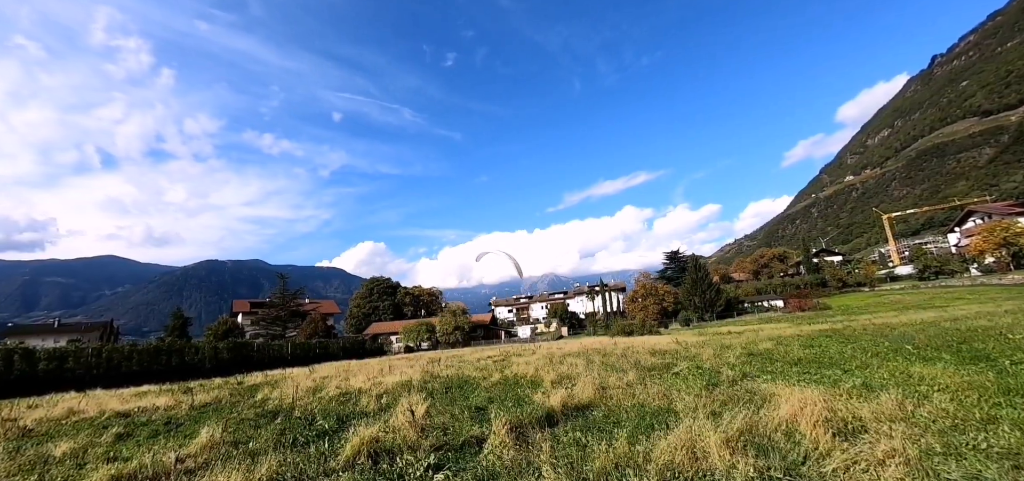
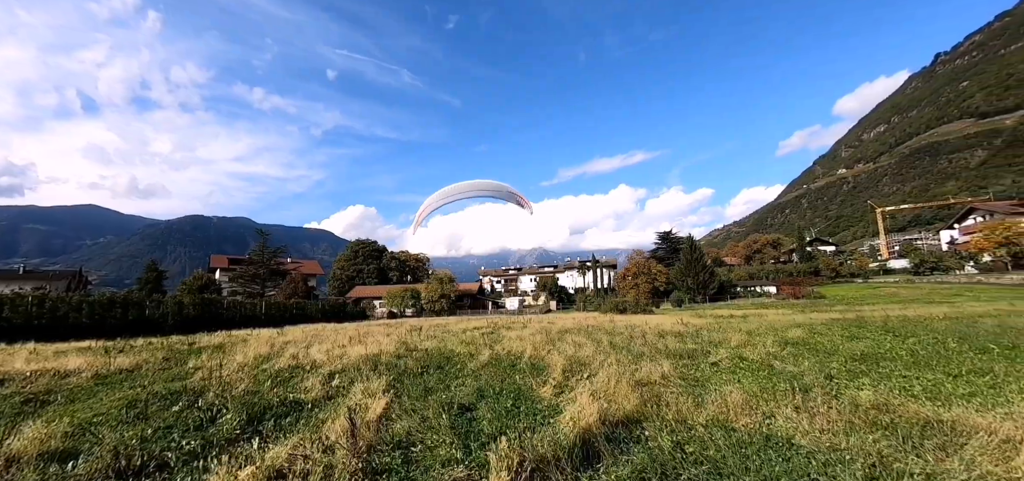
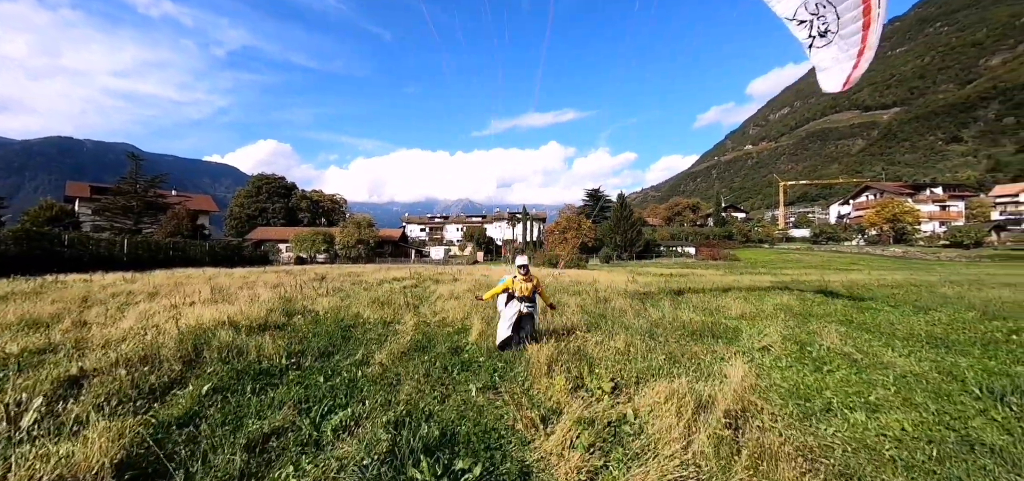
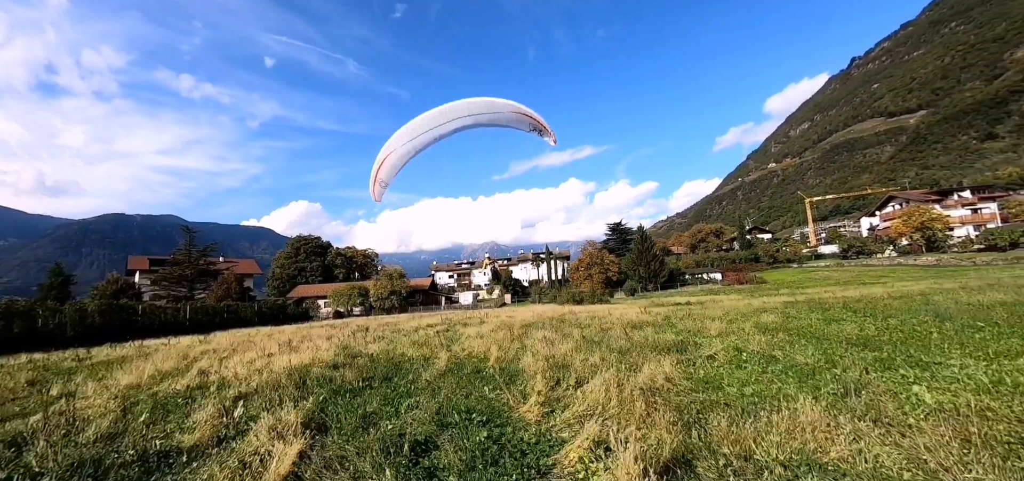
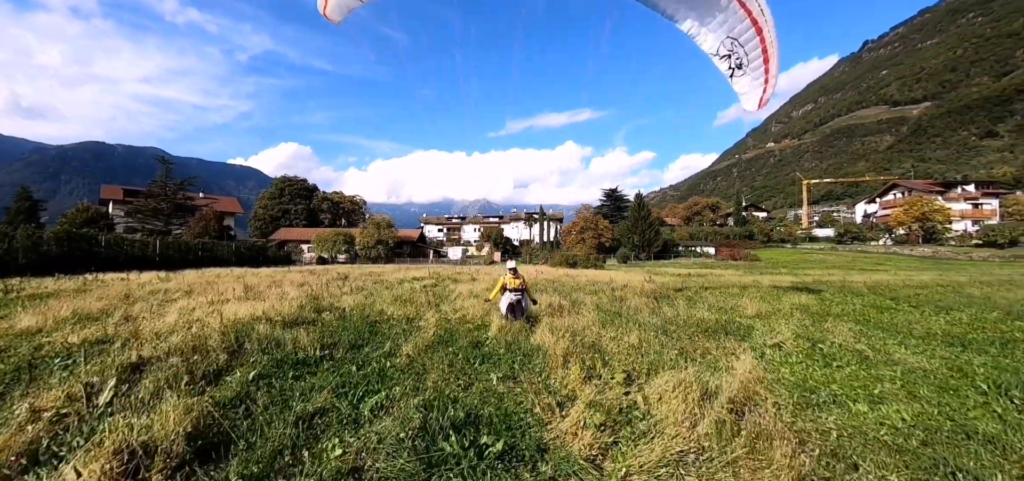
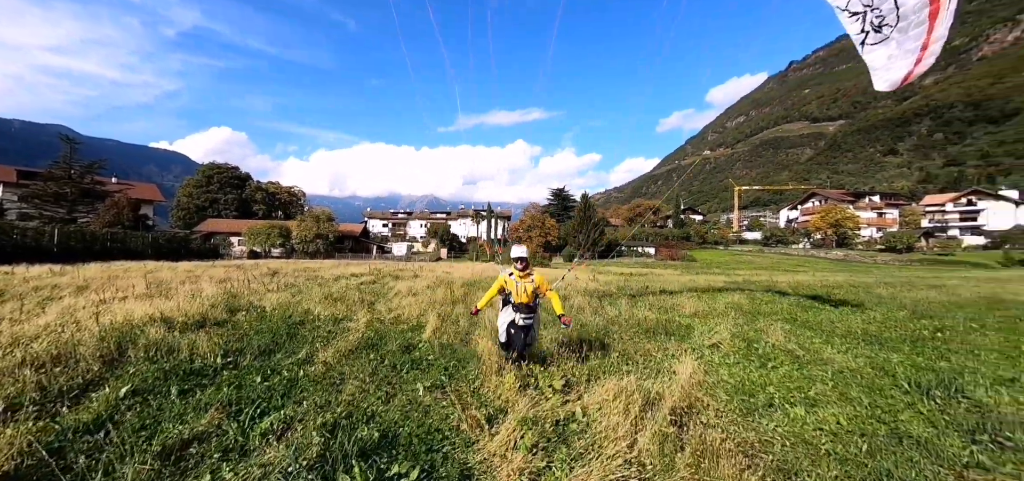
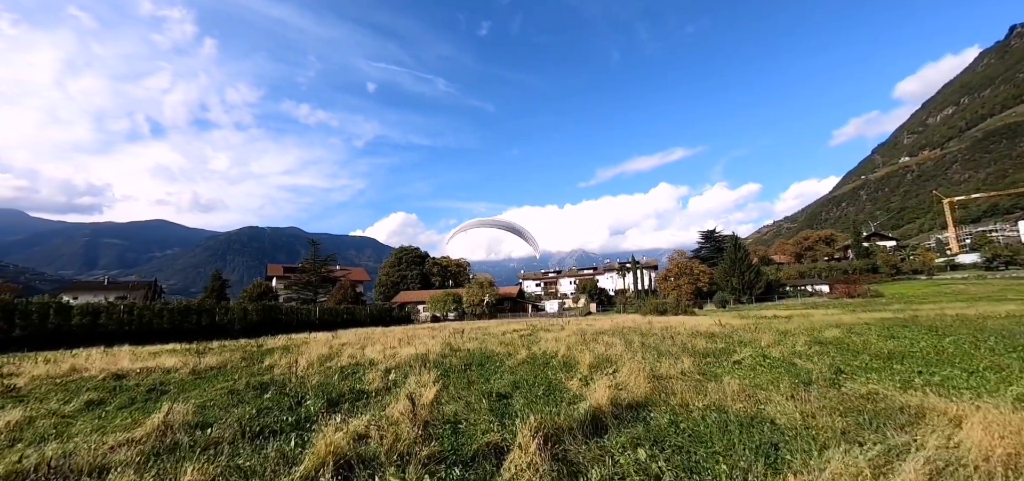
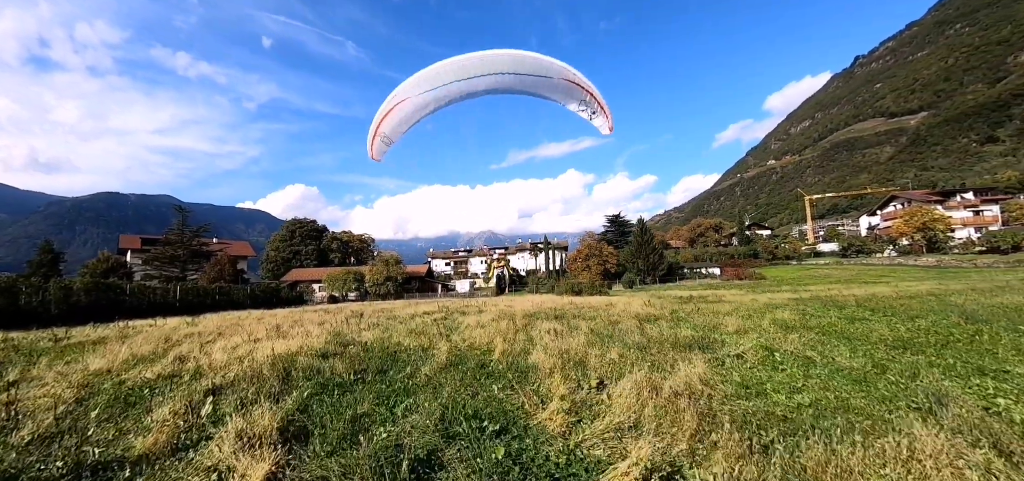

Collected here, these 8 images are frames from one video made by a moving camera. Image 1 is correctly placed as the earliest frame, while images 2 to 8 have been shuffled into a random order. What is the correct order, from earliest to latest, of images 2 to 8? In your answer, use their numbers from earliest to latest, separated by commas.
7, 2, 4, 8, 5, 3, 6
